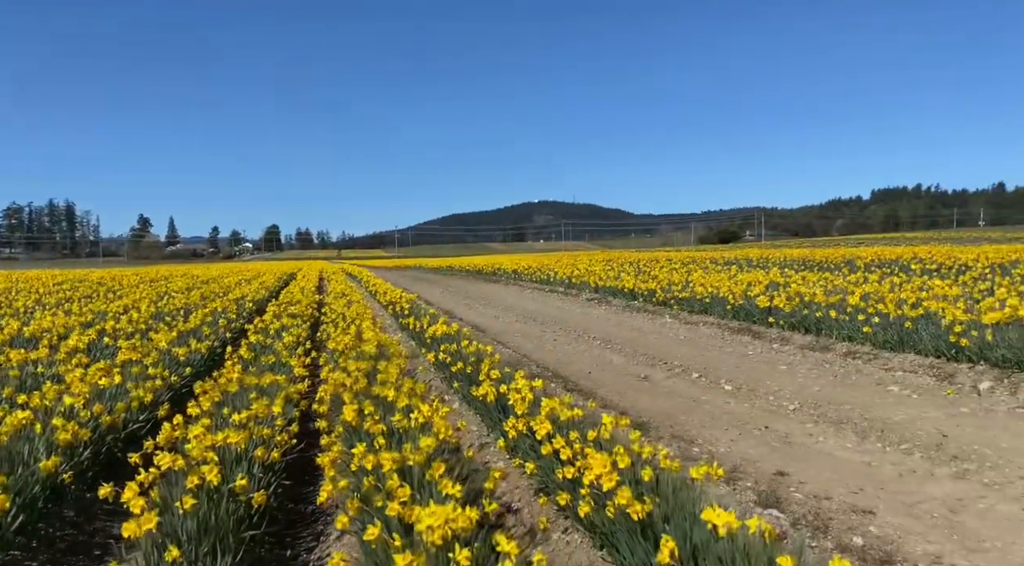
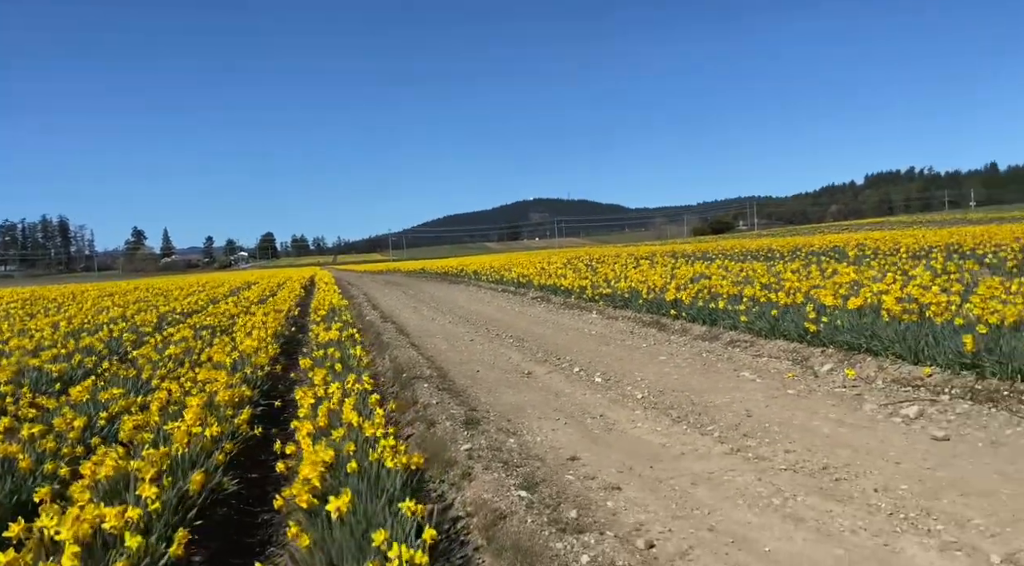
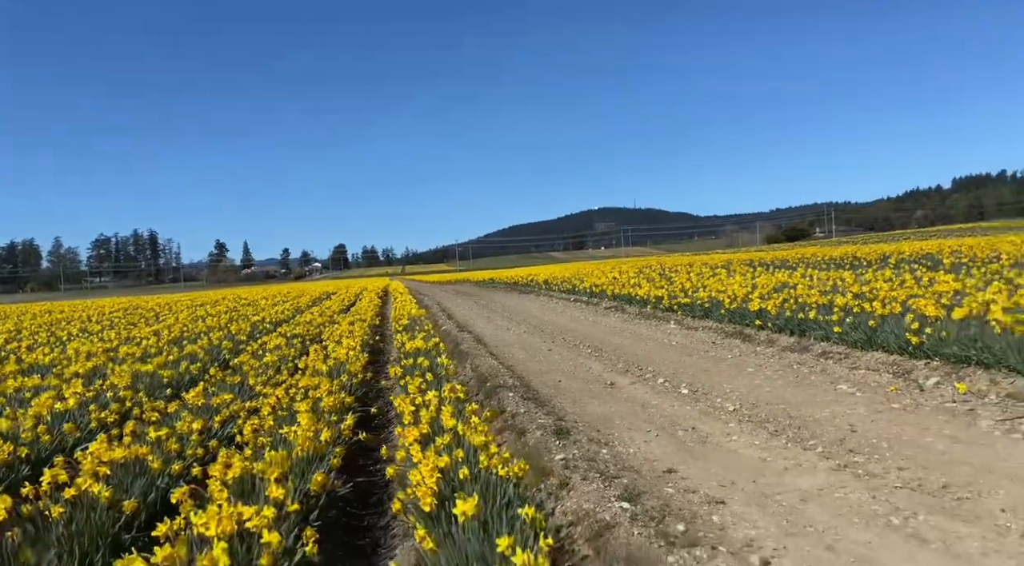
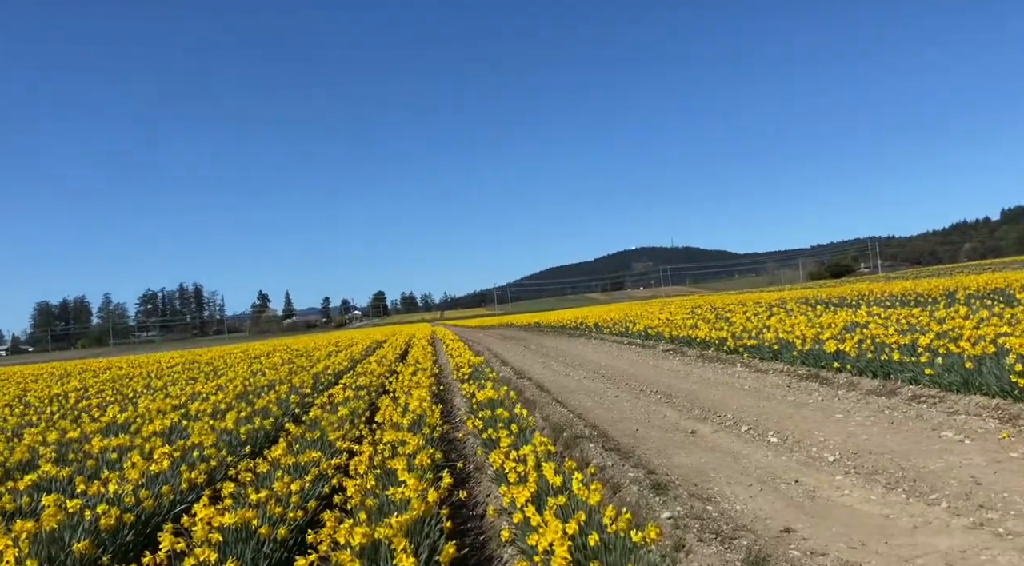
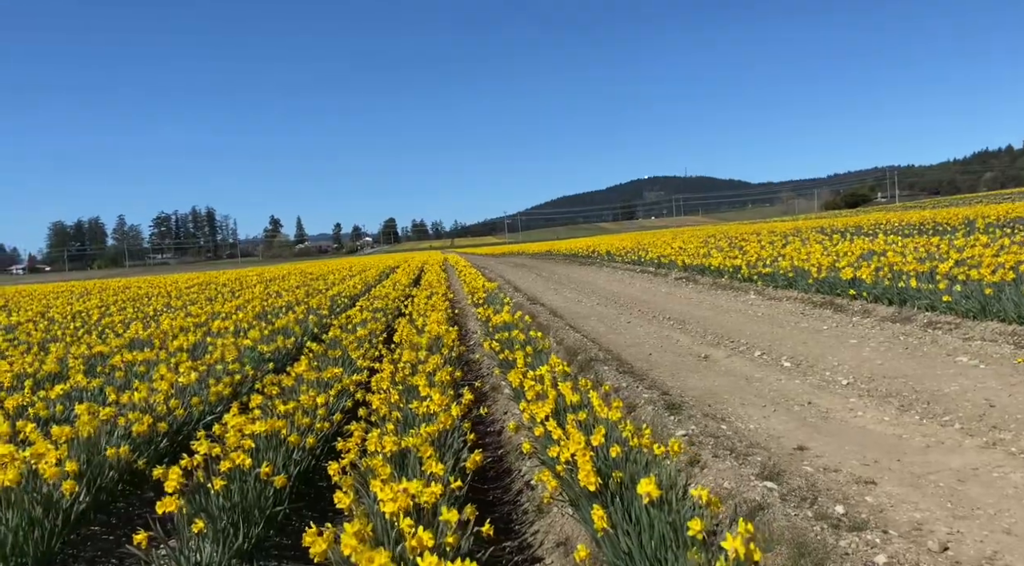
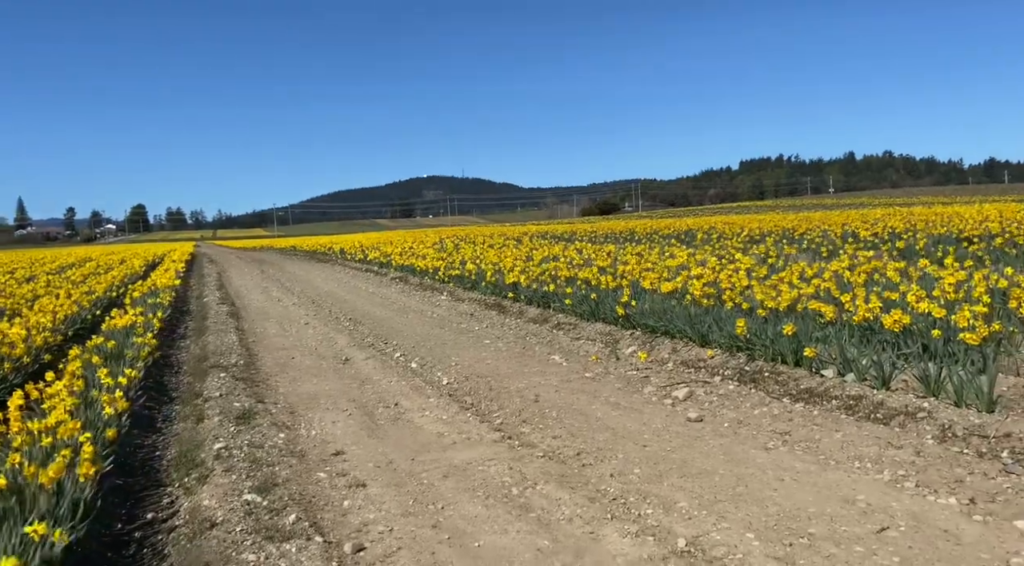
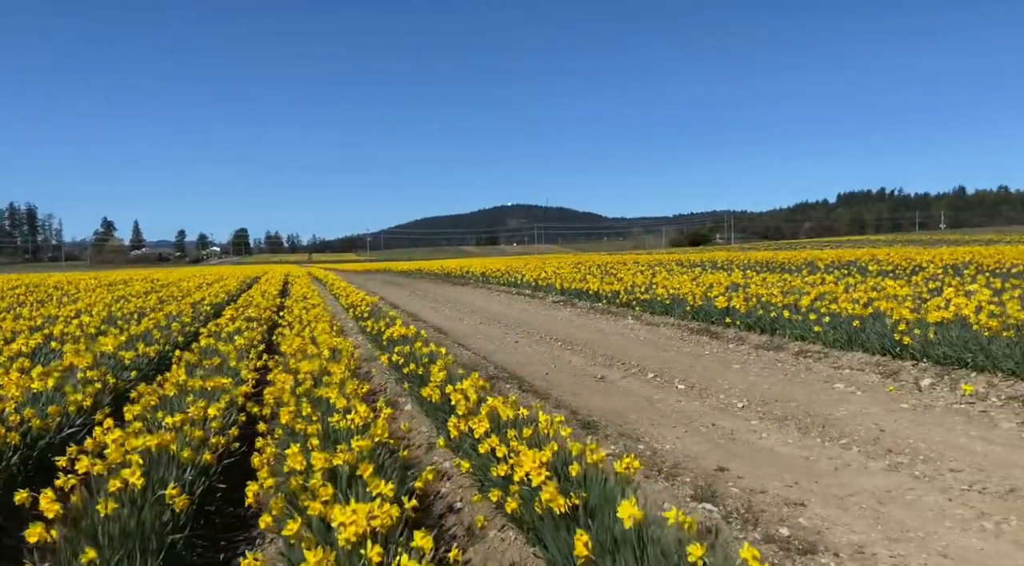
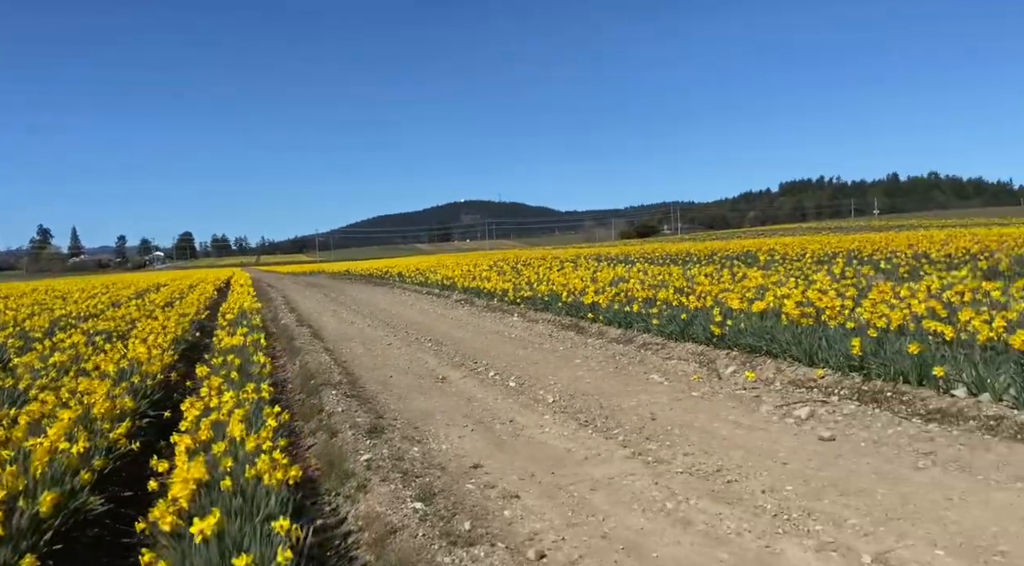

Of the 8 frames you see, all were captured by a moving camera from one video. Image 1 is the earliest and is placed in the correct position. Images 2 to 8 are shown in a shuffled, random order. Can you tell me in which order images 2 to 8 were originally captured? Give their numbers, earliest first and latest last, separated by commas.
7, 5, 4, 3, 2, 8, 6
